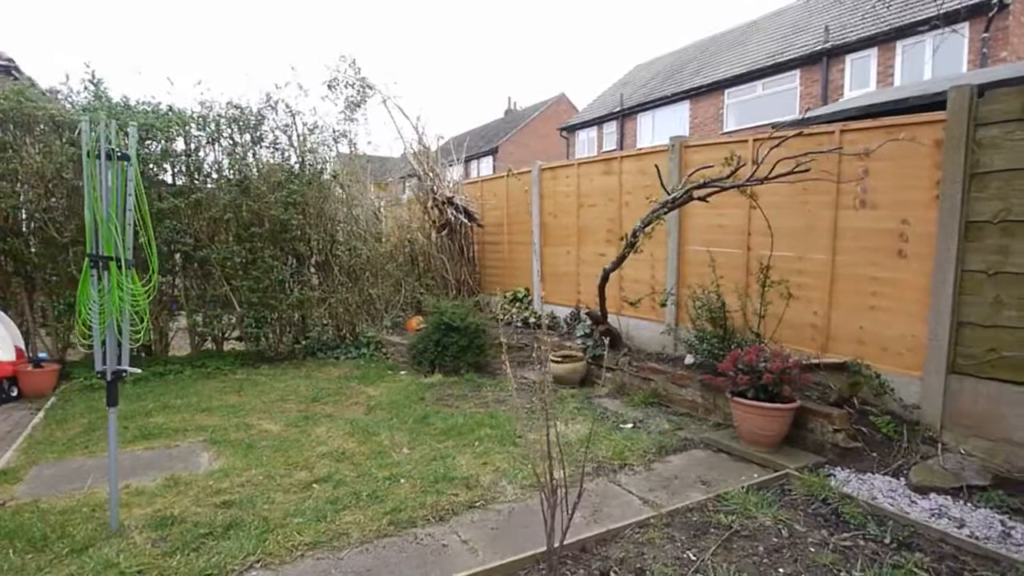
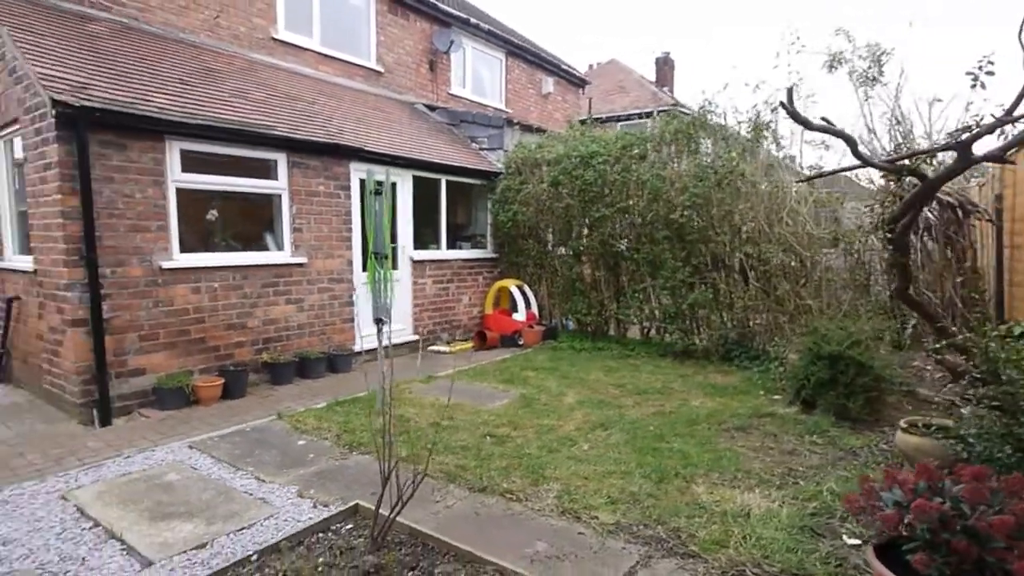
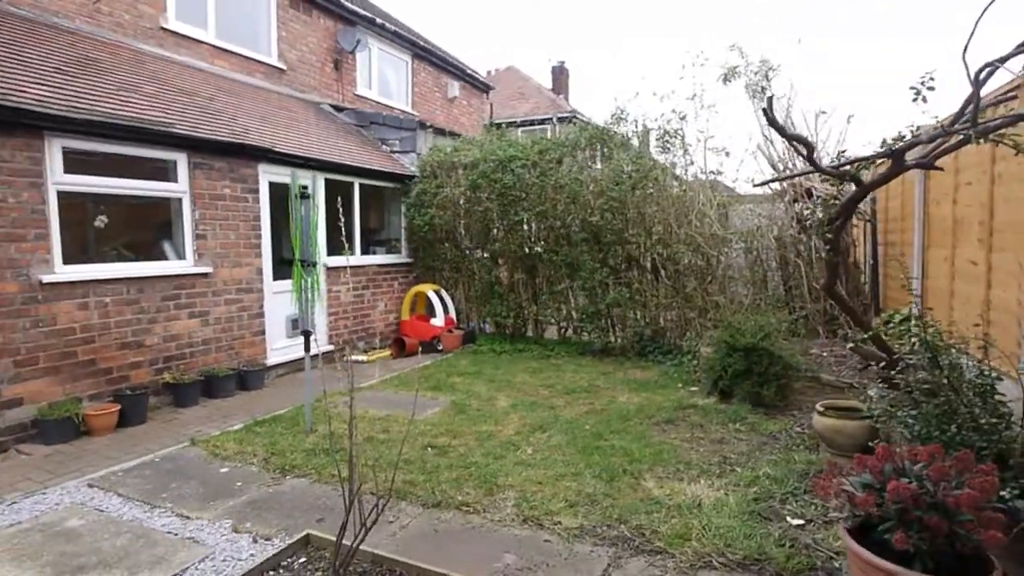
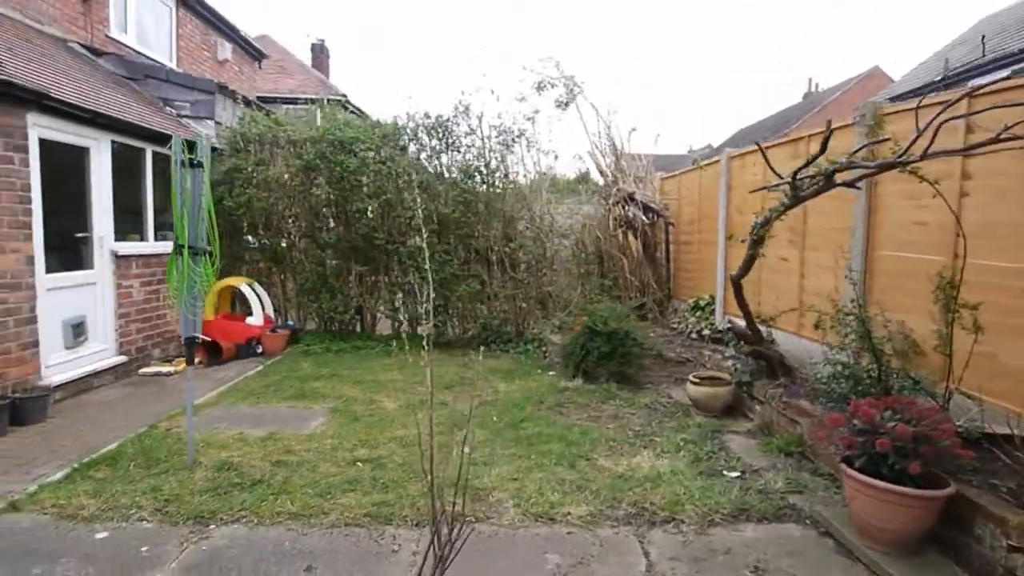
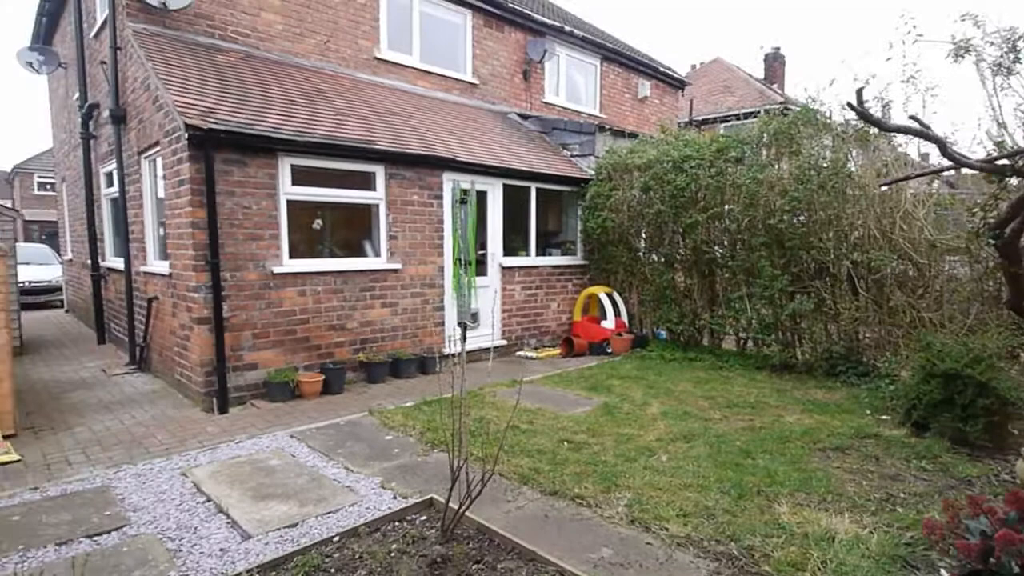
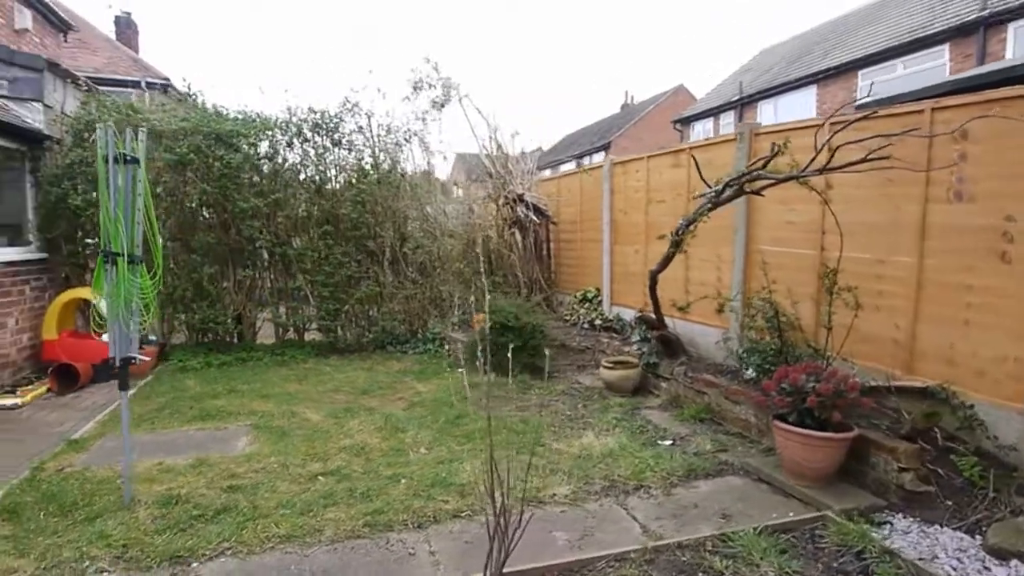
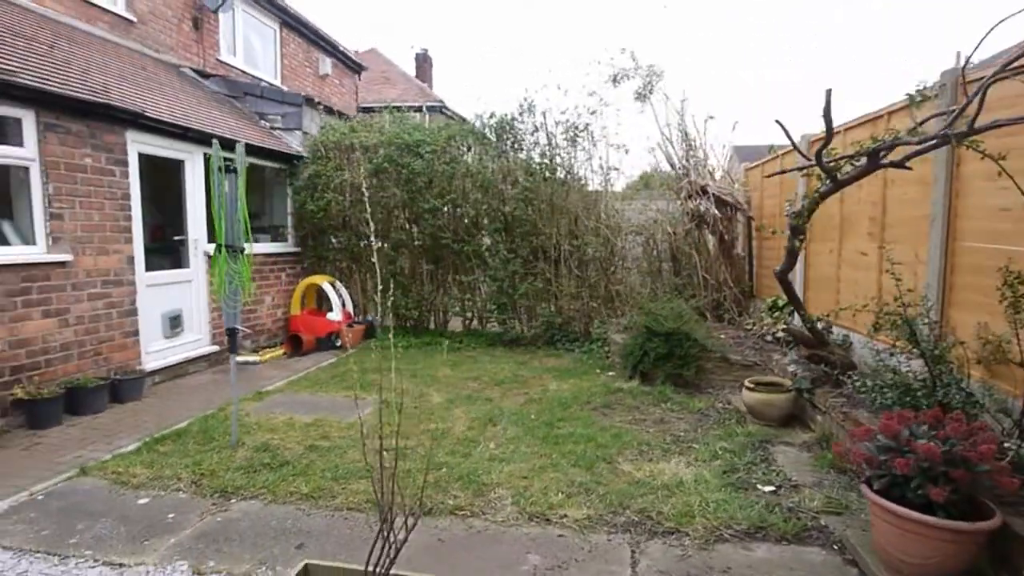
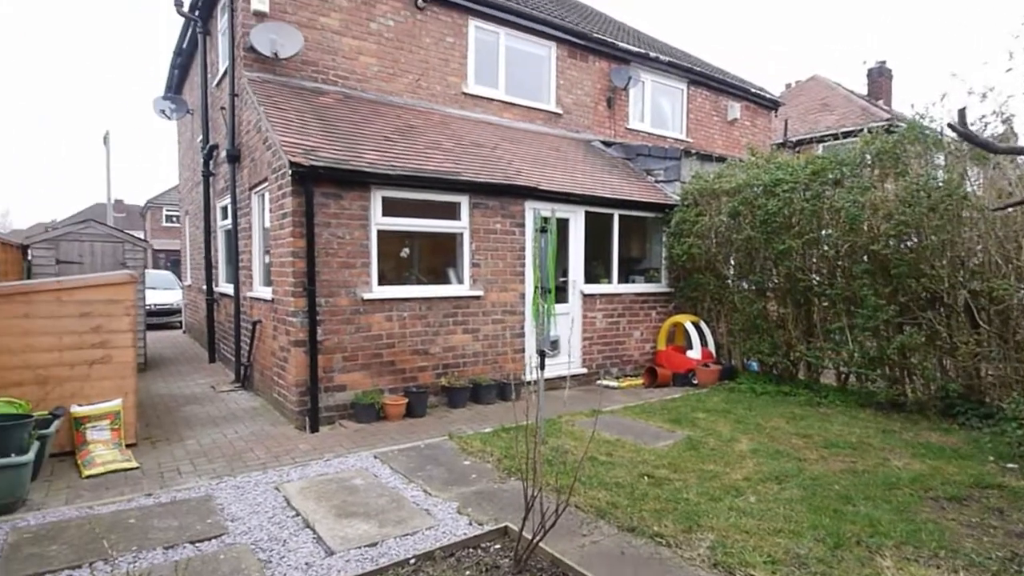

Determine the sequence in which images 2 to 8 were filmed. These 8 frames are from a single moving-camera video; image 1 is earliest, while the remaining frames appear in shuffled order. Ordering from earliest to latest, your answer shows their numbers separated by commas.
6, 4, 7, 3, 2, 5, 8
